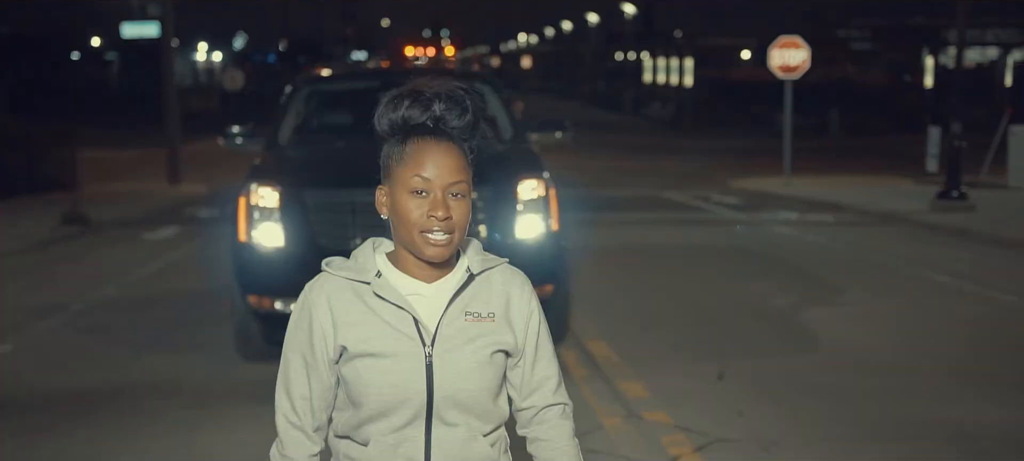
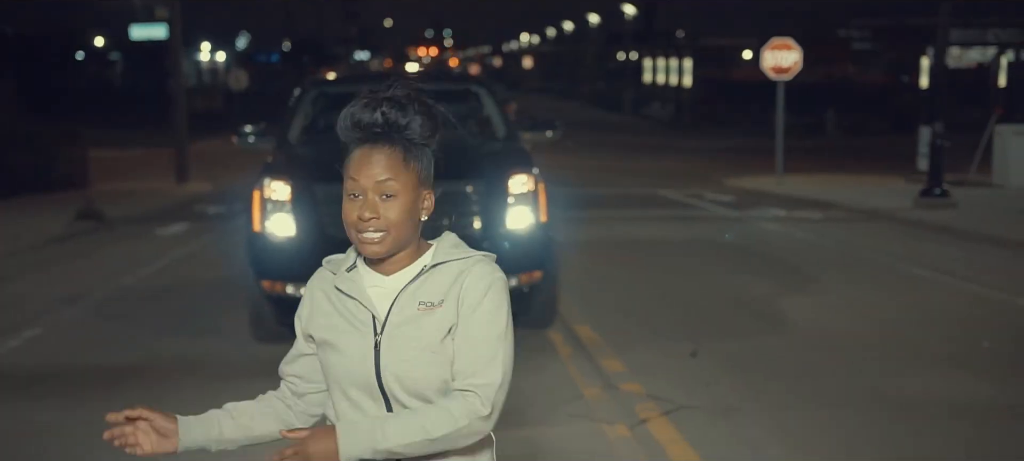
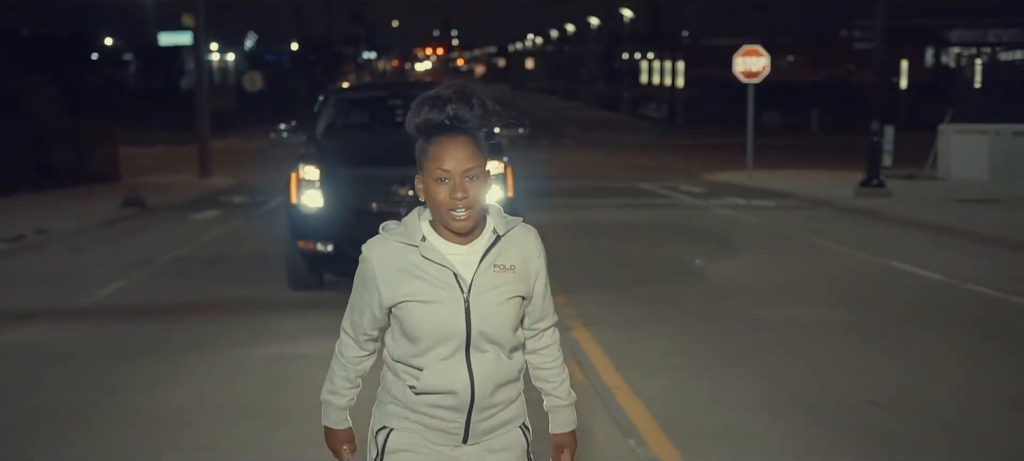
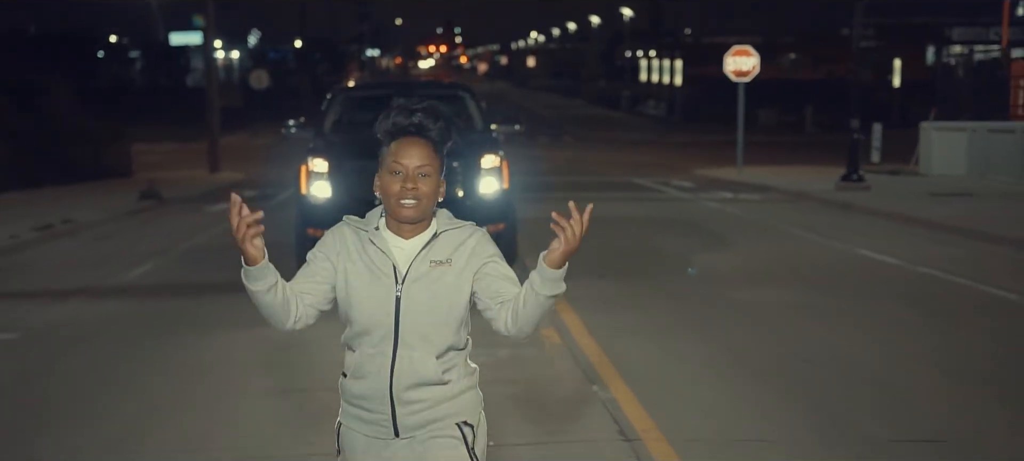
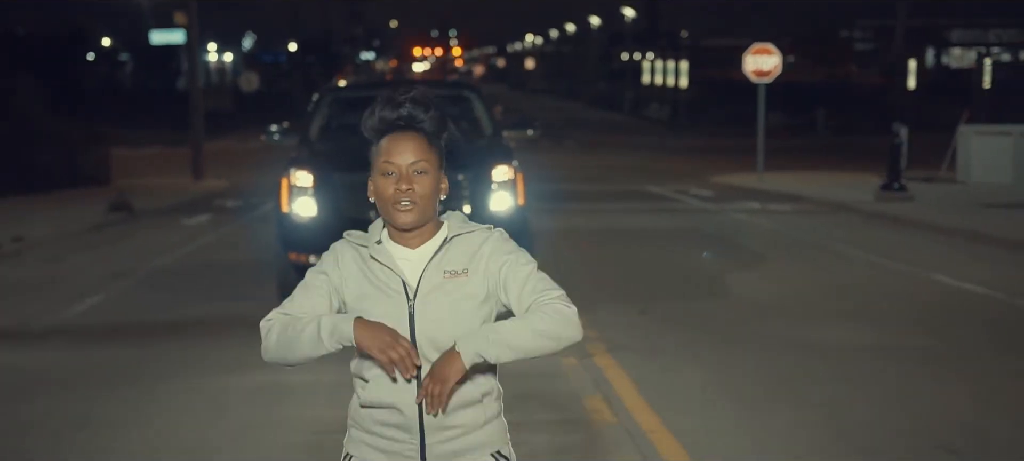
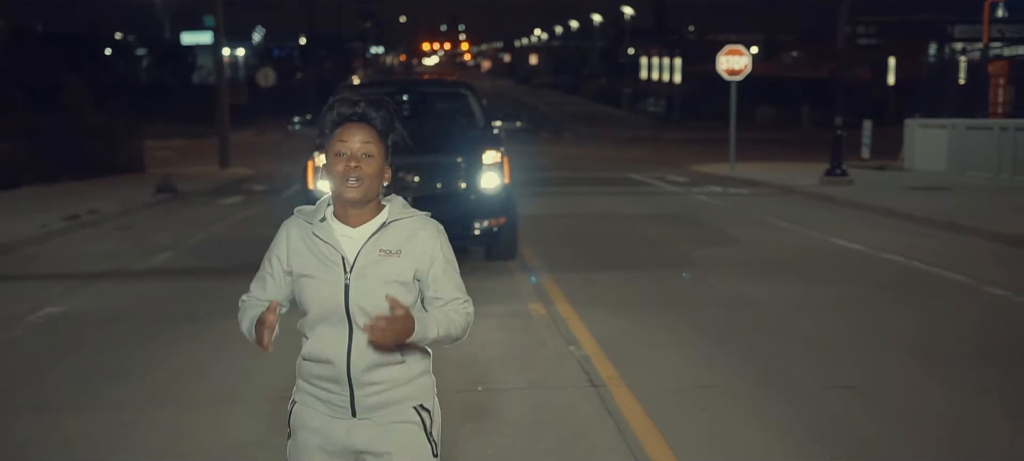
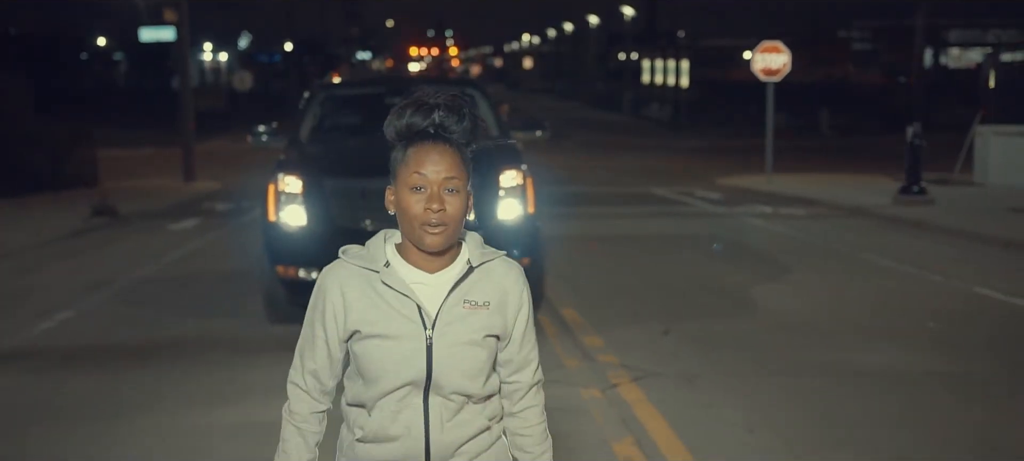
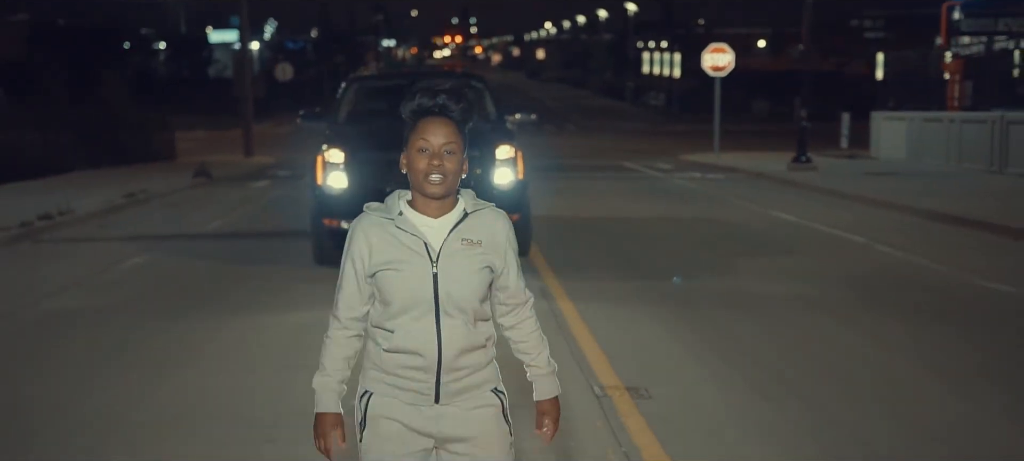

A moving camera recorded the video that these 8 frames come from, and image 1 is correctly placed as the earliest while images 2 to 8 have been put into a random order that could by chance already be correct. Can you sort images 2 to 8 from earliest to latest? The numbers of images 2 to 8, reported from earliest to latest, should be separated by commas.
2, 7, 5, 3, 4, 6, 8
